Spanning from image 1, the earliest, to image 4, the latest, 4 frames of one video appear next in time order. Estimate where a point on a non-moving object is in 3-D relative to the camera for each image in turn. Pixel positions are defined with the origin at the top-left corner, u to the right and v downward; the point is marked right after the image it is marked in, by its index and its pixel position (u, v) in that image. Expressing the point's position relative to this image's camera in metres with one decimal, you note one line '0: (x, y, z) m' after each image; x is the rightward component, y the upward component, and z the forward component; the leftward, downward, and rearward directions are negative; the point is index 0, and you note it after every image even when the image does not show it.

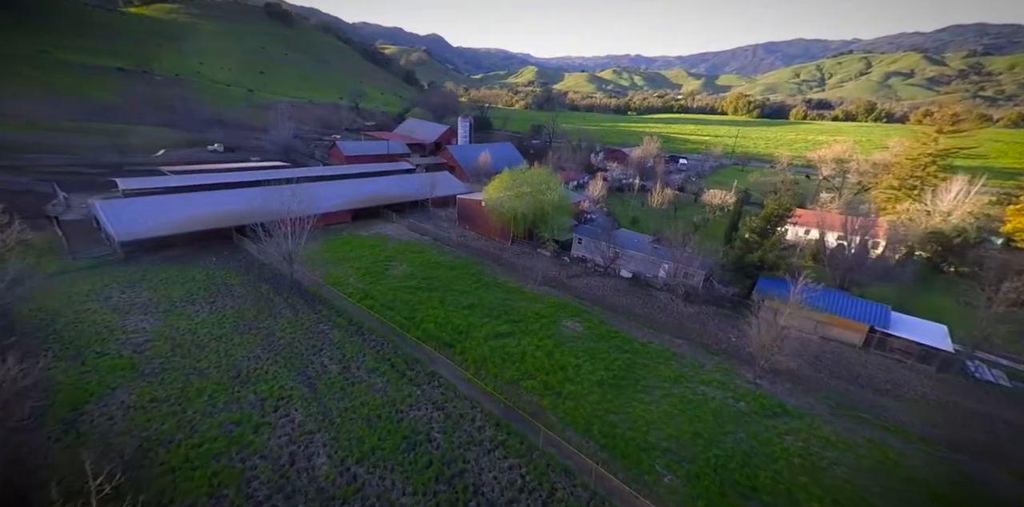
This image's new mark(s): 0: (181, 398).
0: (-8.6, -3.8, +11.4) m
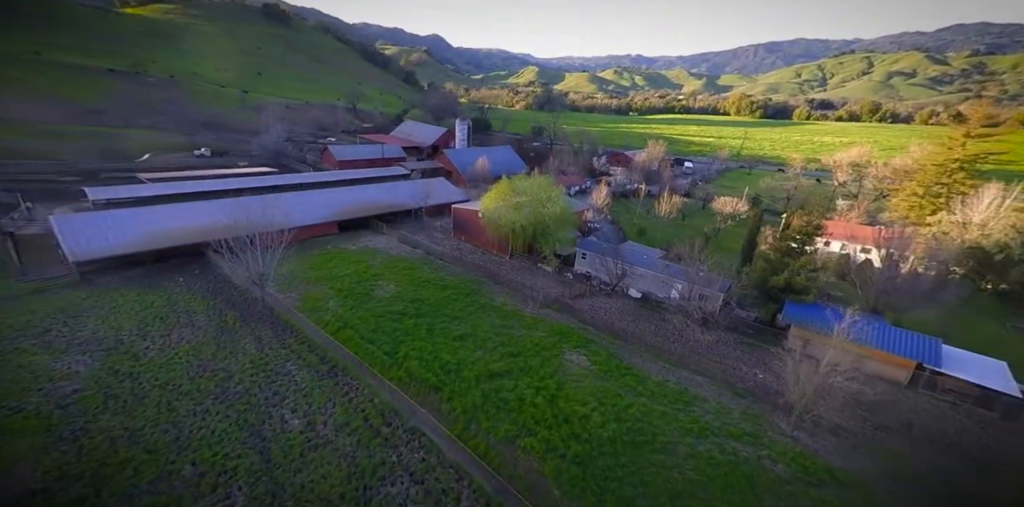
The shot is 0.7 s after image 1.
0: (-8.7, -4.7, +9.4) m
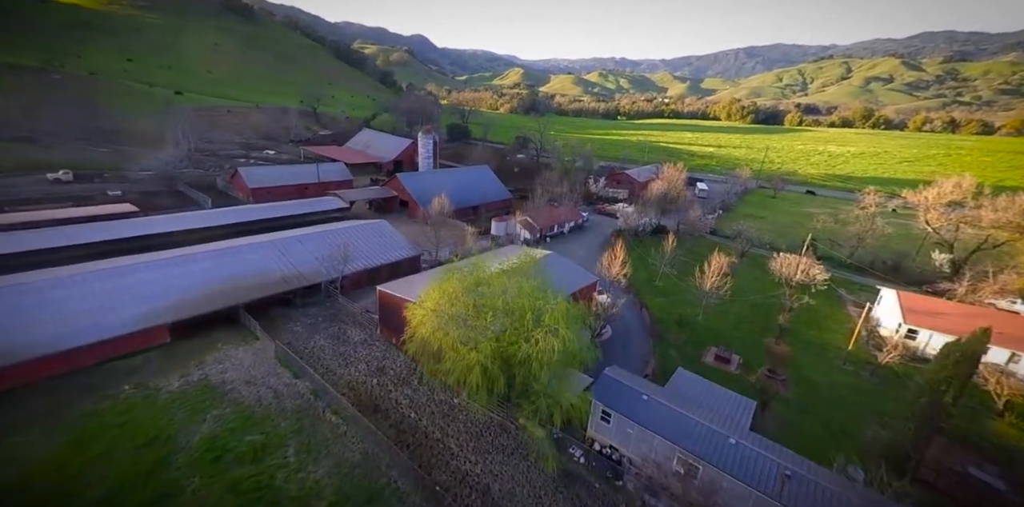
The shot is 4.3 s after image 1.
0: (-9.5, -9.4, -3.1) m
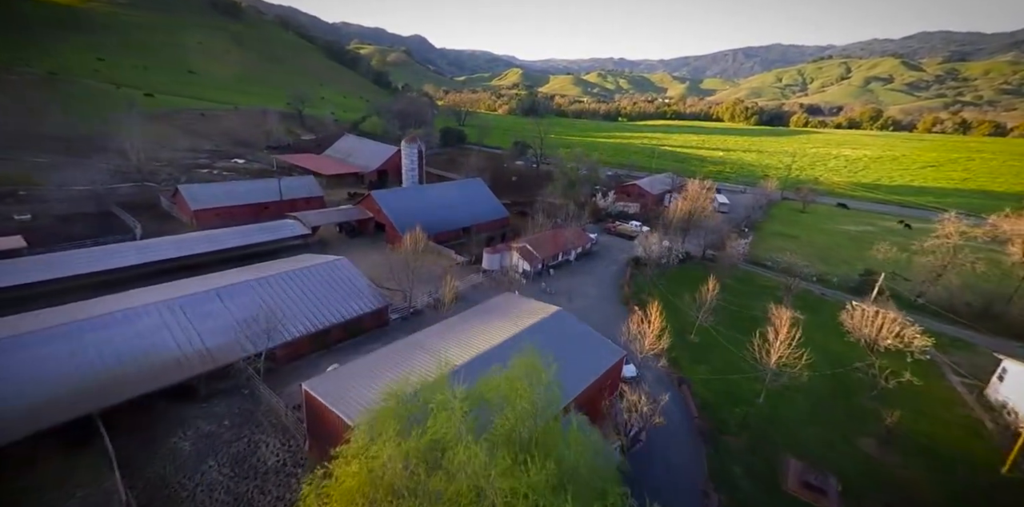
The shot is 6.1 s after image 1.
0: (-9.7, -11.7, -9.3) m
